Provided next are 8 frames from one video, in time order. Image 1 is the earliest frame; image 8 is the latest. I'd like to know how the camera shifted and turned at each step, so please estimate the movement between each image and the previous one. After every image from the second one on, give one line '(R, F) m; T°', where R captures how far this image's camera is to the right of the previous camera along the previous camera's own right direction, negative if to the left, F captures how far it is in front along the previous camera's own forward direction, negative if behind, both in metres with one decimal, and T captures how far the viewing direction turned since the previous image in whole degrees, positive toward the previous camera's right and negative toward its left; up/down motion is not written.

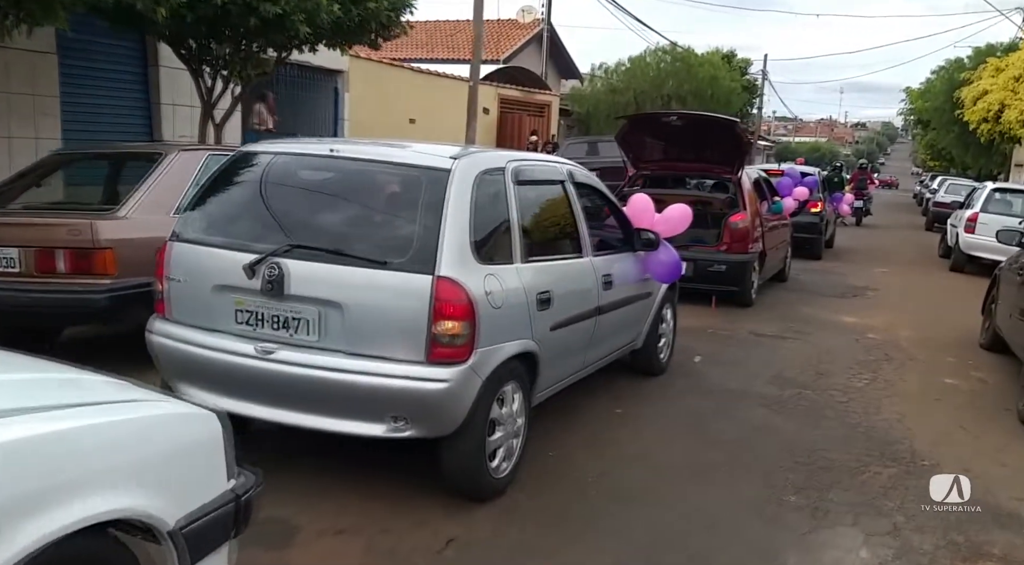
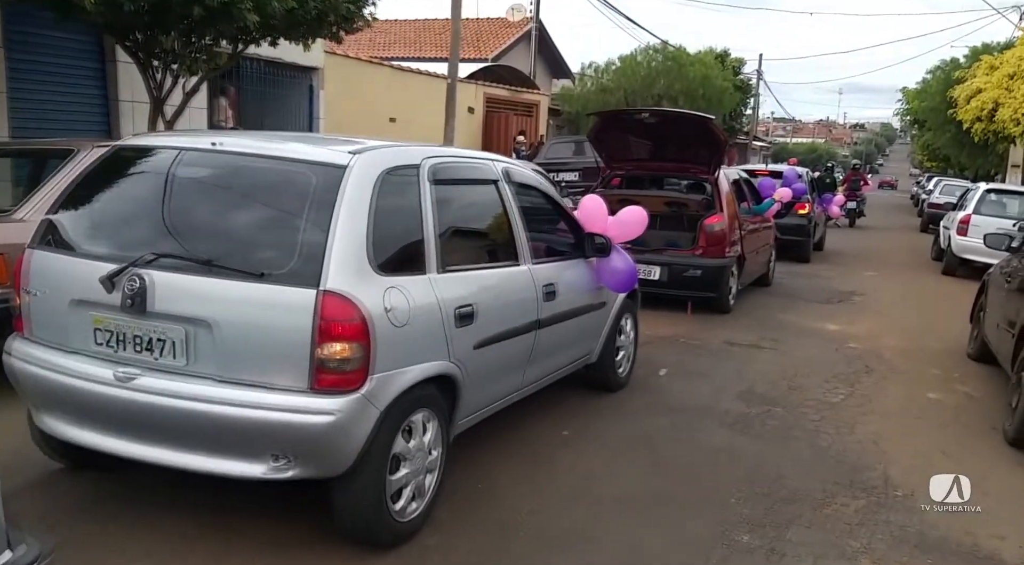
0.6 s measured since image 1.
(+0.4, +0.4) m; 0°
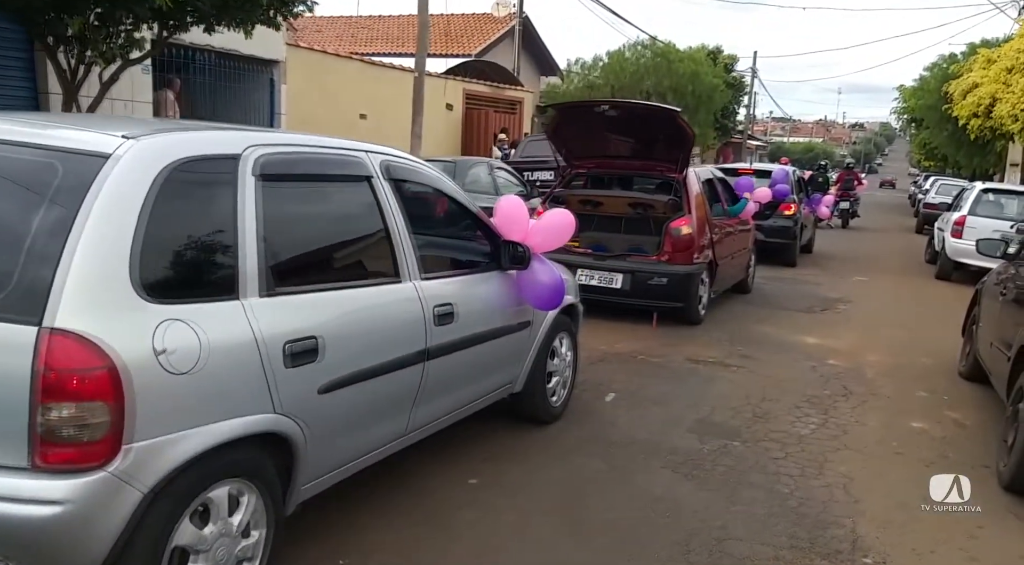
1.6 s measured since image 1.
(+0.5, +0.8) m; 0°
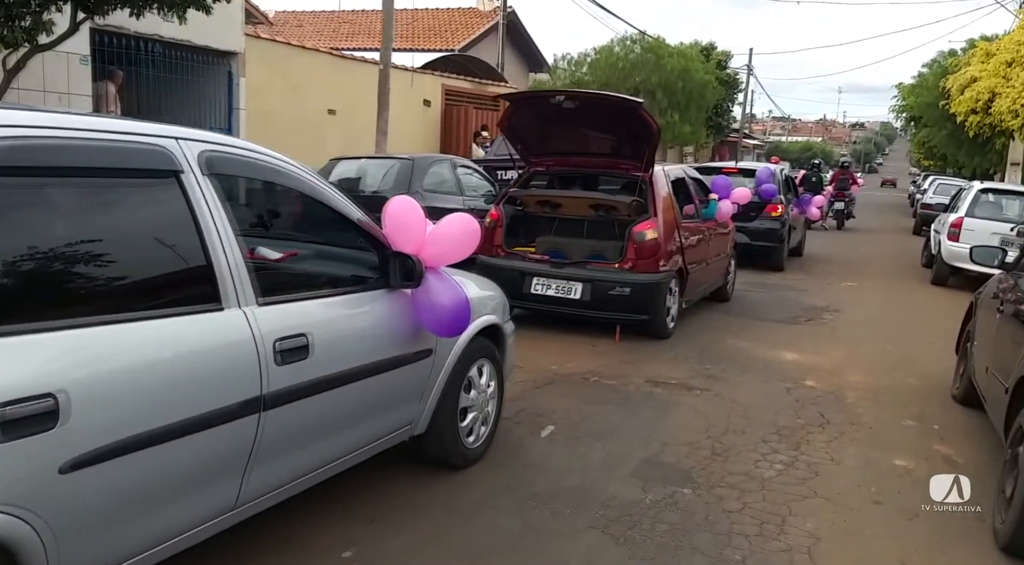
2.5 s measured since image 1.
(+0.5, +0.7) m; 0°
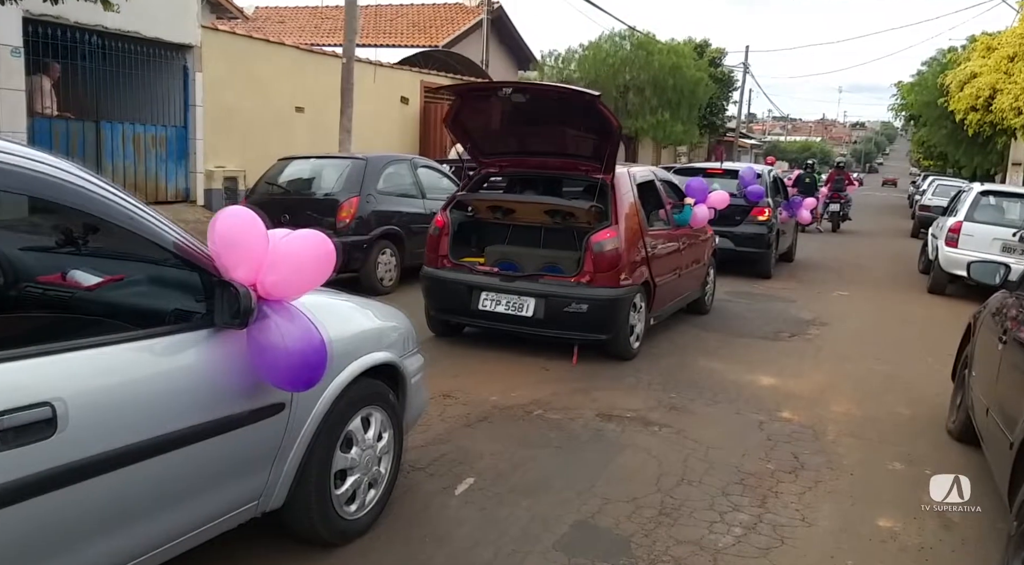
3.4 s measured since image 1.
(+0.4, +0.7) m; 0°
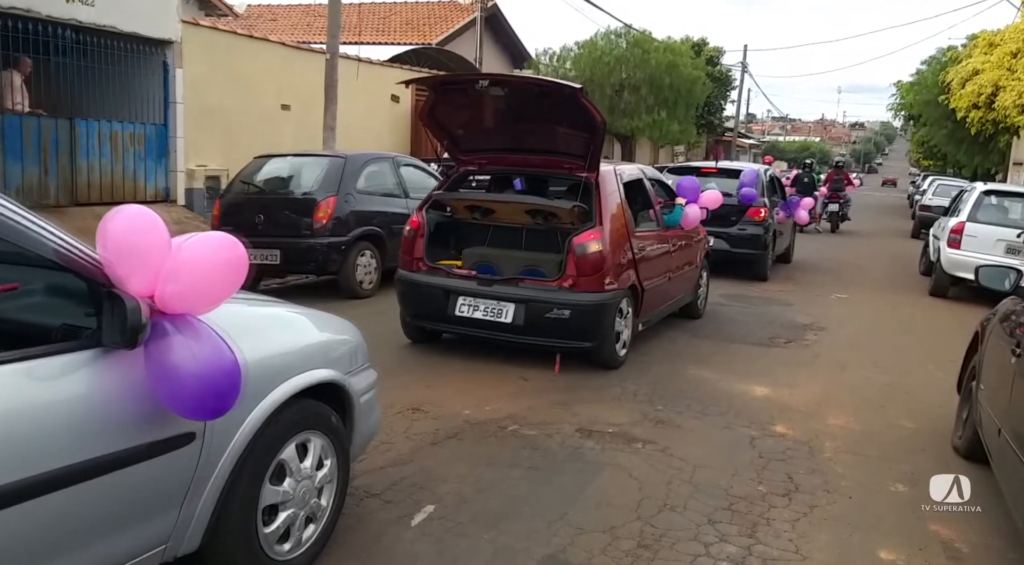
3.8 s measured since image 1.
(+0.2, +0.4) m; 0°
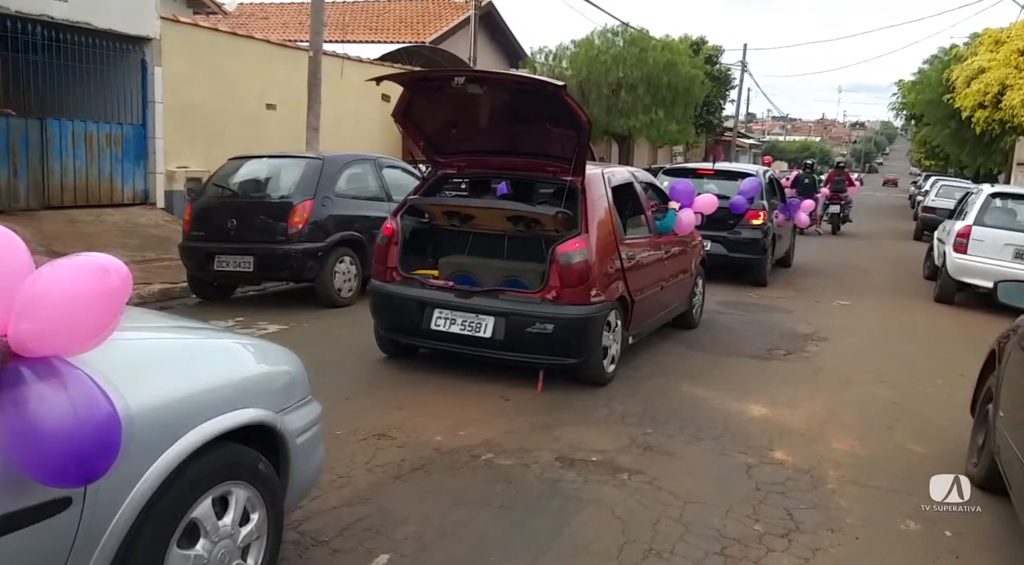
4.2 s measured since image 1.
(+0.1, +0.4) m; 0°
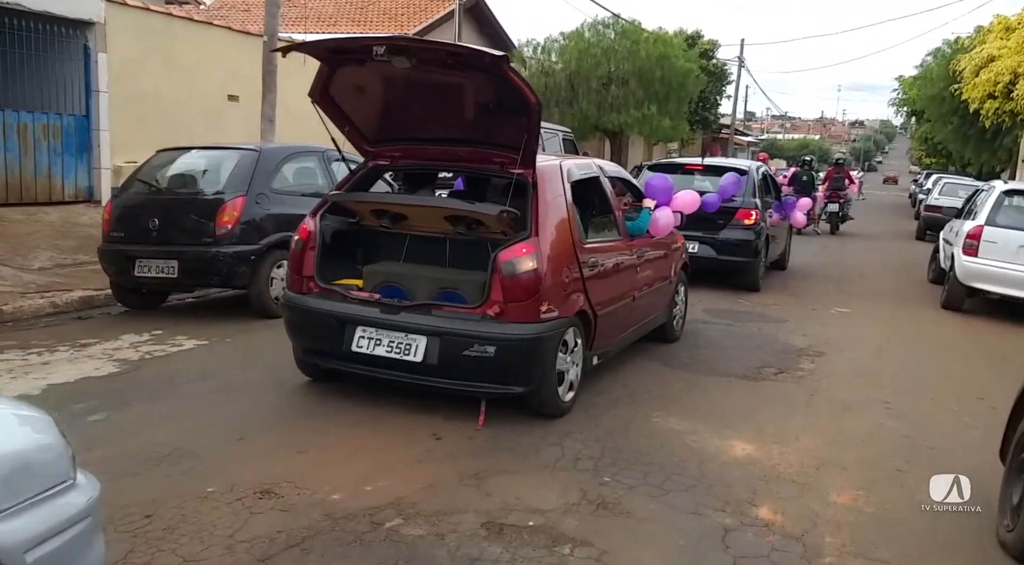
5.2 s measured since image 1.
(+0.4, +0.9) m; 0°
